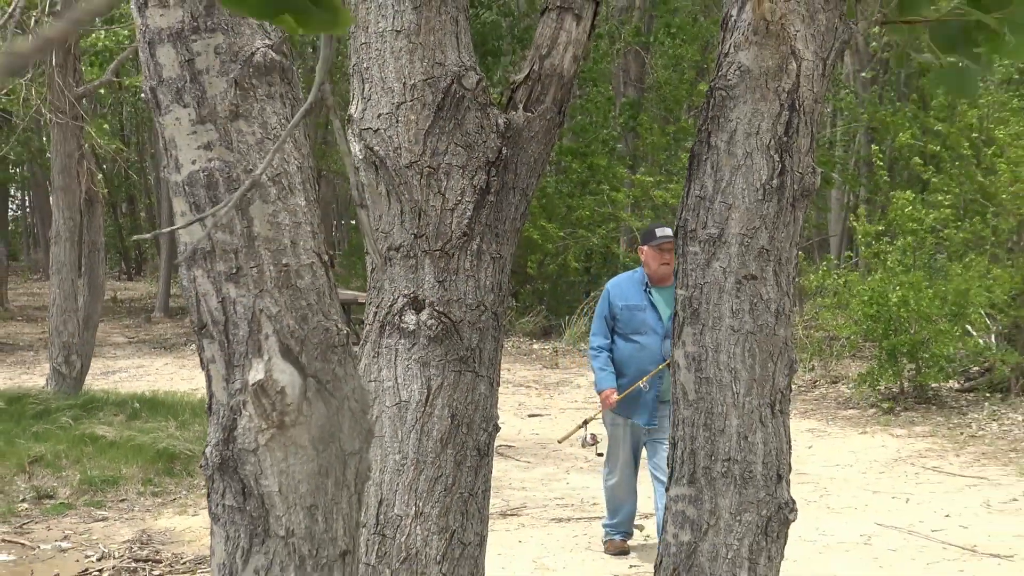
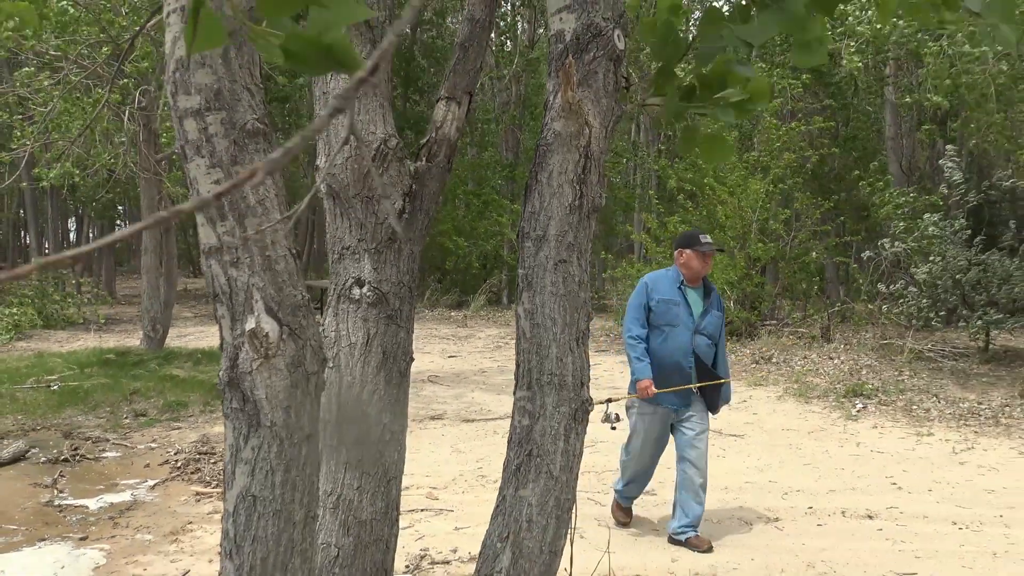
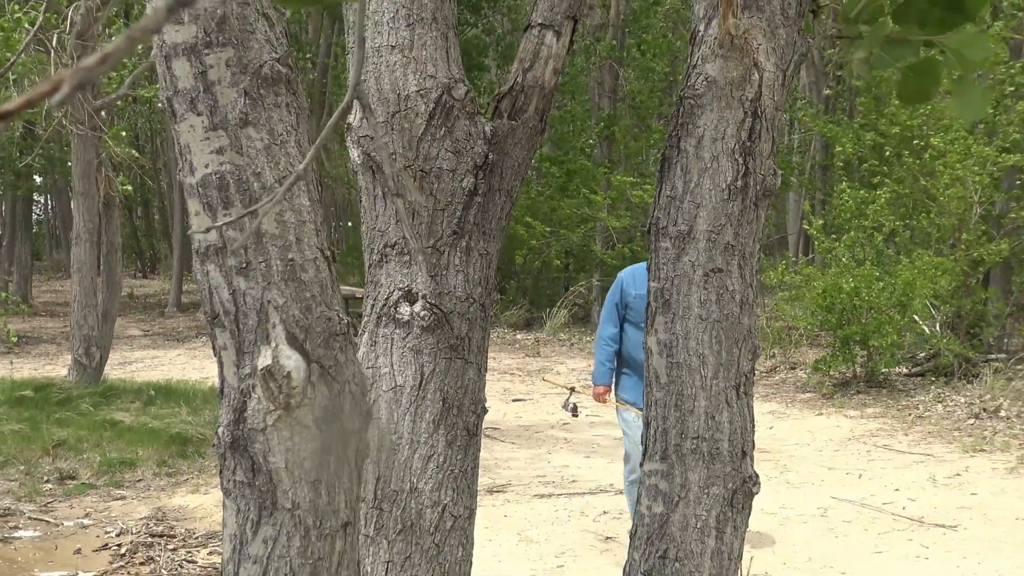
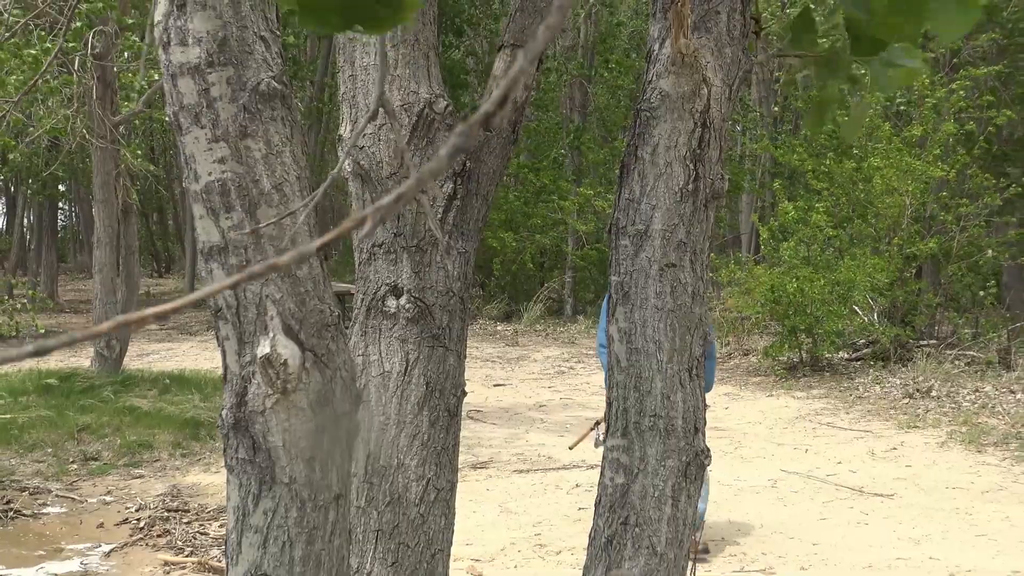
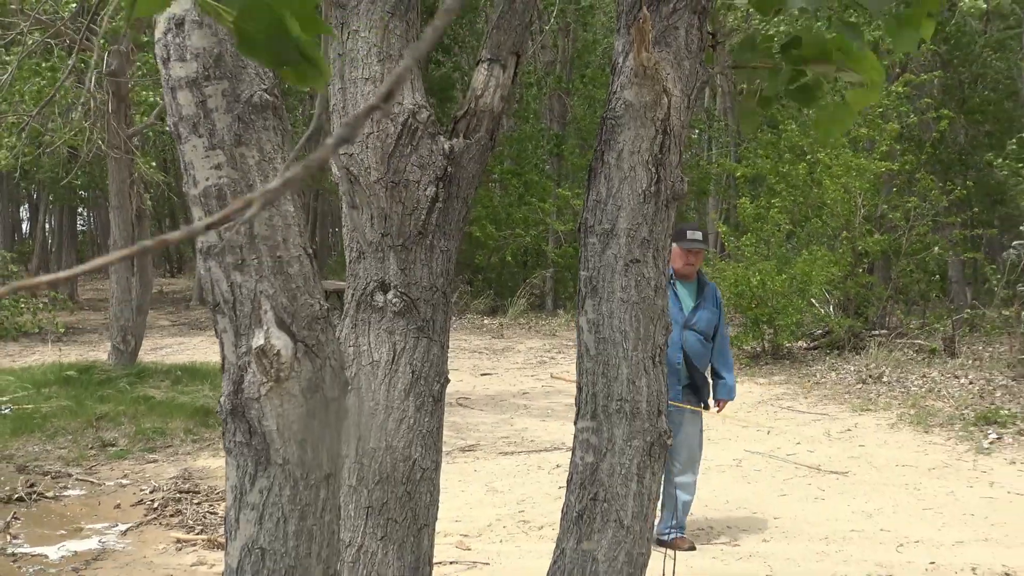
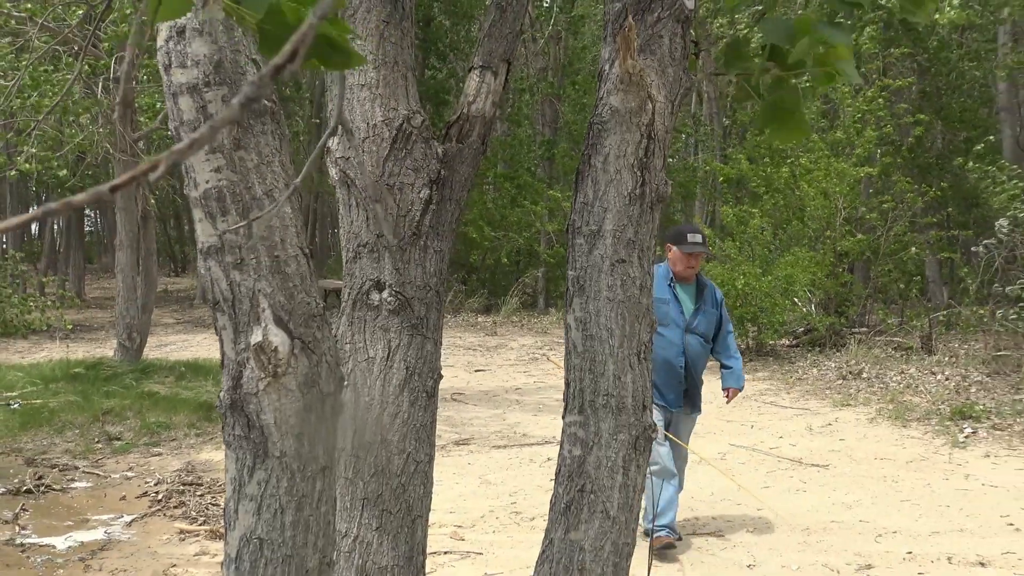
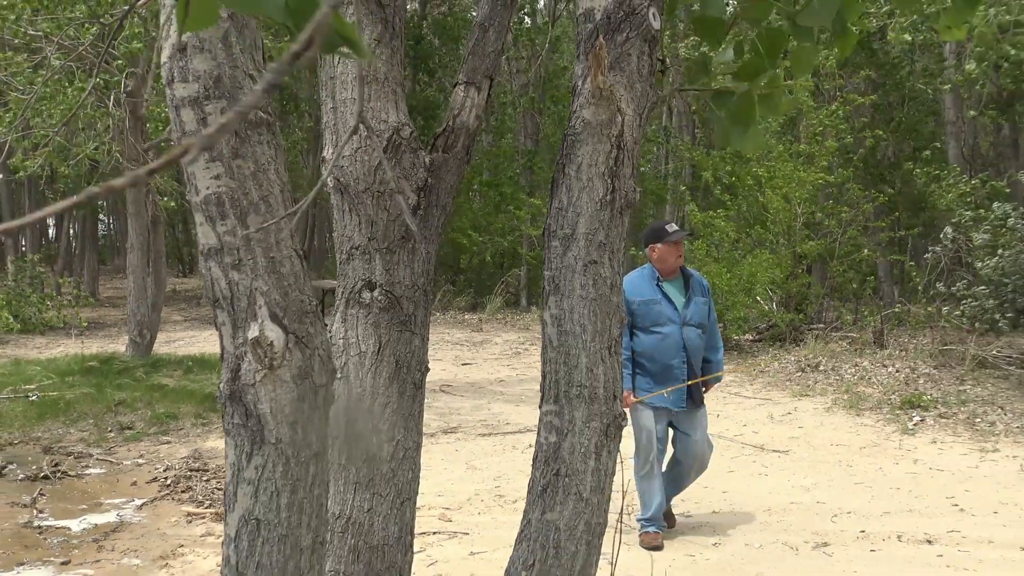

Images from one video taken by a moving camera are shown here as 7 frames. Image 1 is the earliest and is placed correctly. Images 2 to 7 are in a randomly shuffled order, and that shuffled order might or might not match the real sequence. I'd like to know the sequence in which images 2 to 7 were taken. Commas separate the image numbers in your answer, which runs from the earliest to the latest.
3, 4, 5, 6, 7, 2
